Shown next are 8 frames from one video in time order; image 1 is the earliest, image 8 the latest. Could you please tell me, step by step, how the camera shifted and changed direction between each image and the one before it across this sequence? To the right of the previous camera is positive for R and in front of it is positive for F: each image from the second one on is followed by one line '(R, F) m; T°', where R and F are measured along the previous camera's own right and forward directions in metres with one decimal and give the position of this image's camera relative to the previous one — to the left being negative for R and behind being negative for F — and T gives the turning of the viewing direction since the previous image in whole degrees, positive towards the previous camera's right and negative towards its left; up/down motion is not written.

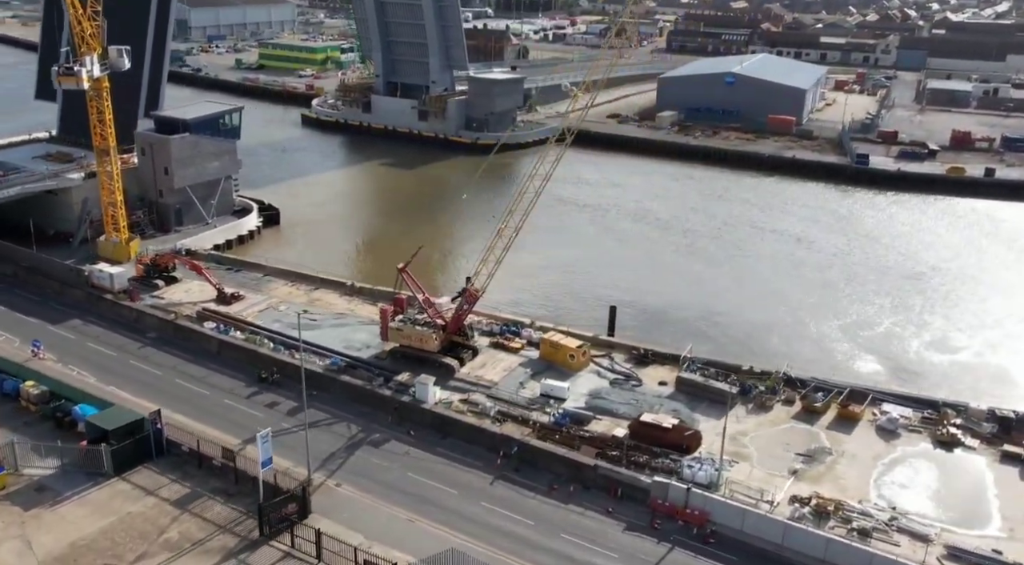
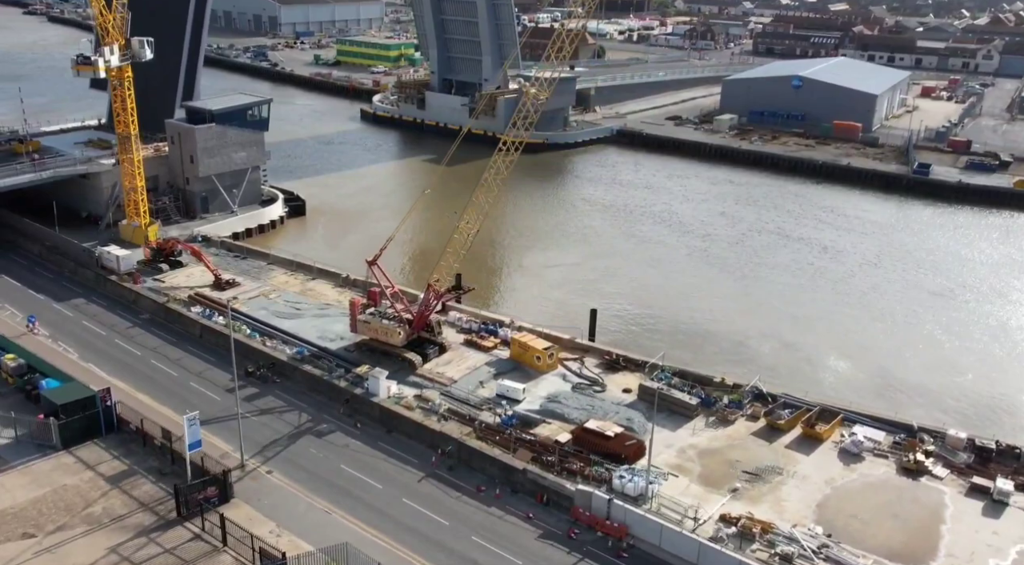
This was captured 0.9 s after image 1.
(+2.5, +0.3) m; -7°
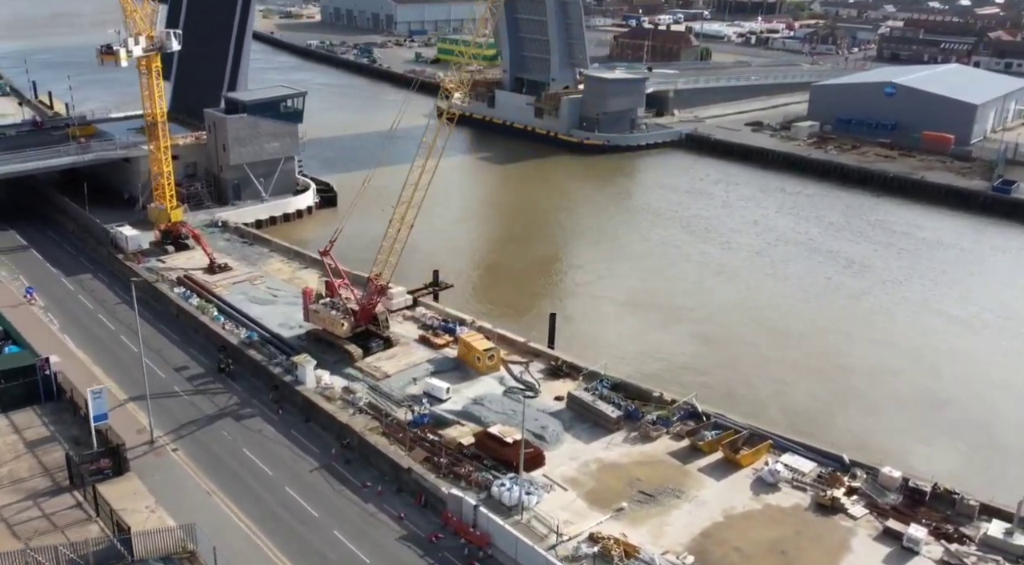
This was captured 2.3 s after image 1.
(+3.6, +0.6) m; -9°
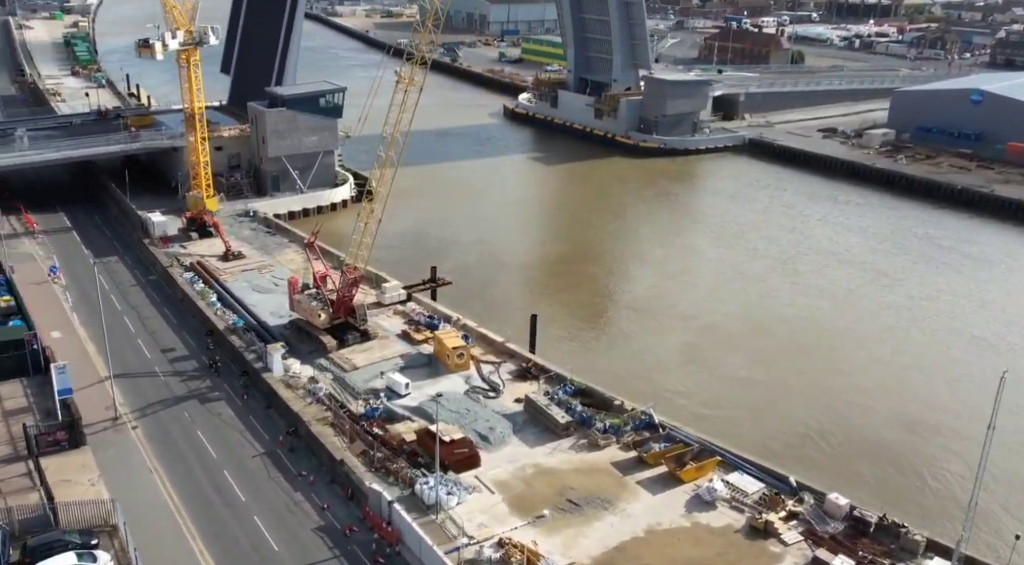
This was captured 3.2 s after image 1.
(+2.6, +0.3) m; -7°
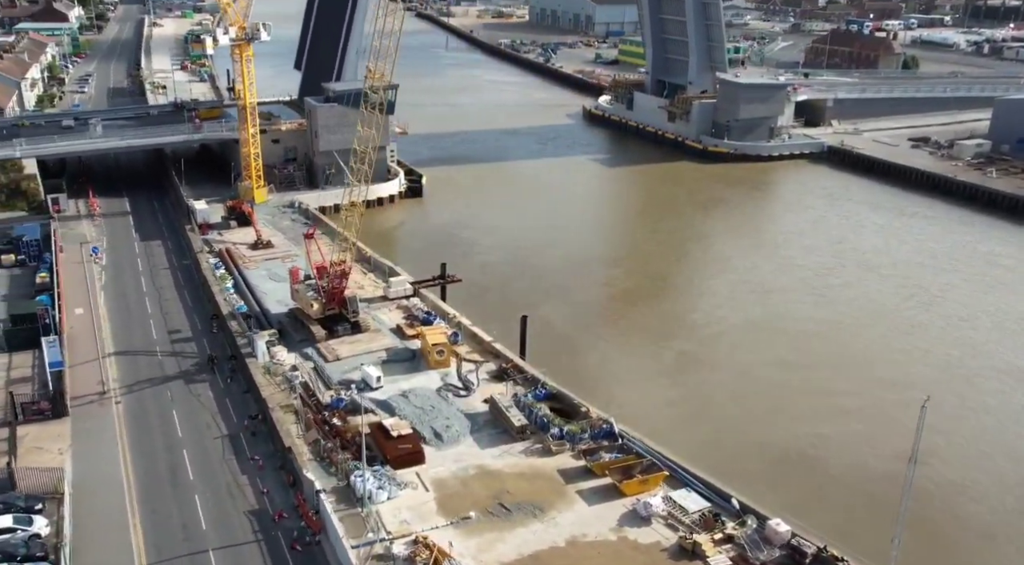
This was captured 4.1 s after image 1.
(+2.6, +0.3) m; -8°
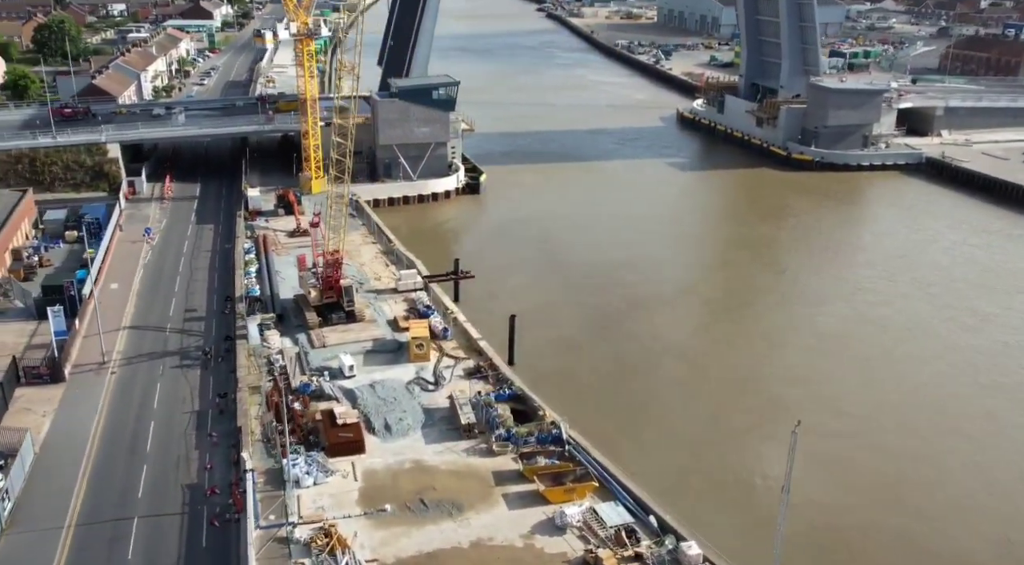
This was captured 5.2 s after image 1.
(+3.0, +0.4) m; -9°
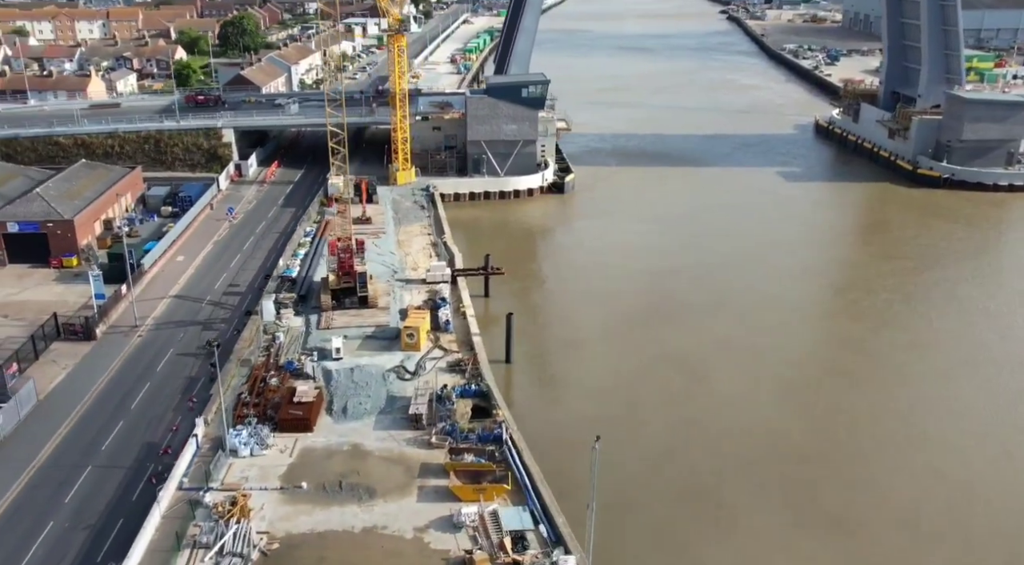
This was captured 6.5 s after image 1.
(+3.7, +0.5) m; -13°
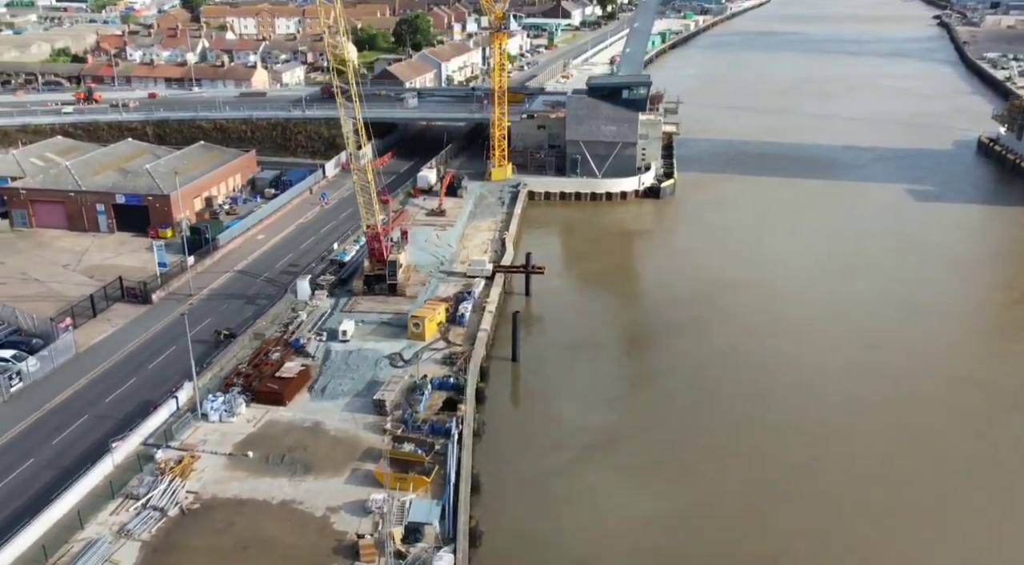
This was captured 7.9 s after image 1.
(+3.6, +0.6) m; -13°
